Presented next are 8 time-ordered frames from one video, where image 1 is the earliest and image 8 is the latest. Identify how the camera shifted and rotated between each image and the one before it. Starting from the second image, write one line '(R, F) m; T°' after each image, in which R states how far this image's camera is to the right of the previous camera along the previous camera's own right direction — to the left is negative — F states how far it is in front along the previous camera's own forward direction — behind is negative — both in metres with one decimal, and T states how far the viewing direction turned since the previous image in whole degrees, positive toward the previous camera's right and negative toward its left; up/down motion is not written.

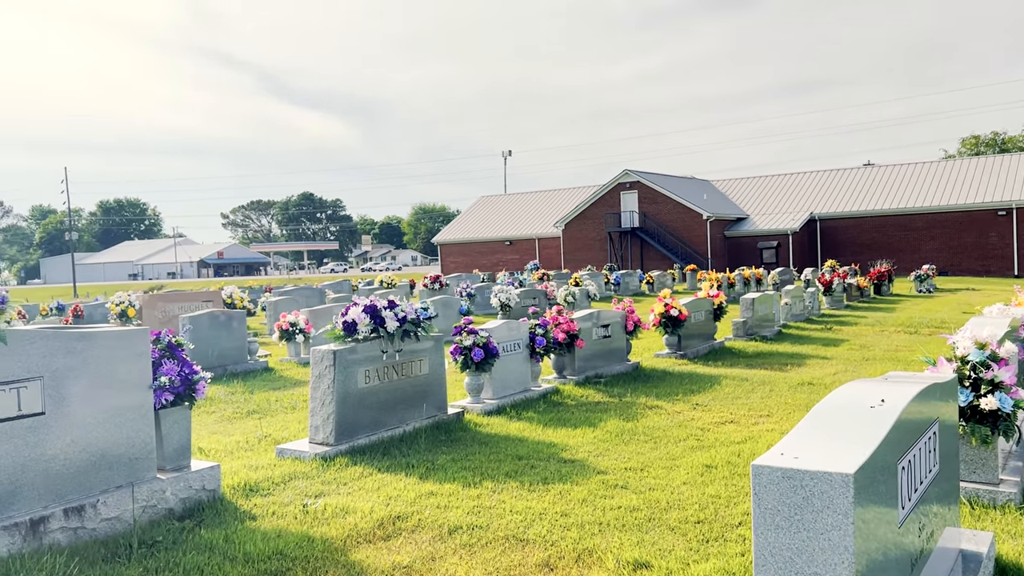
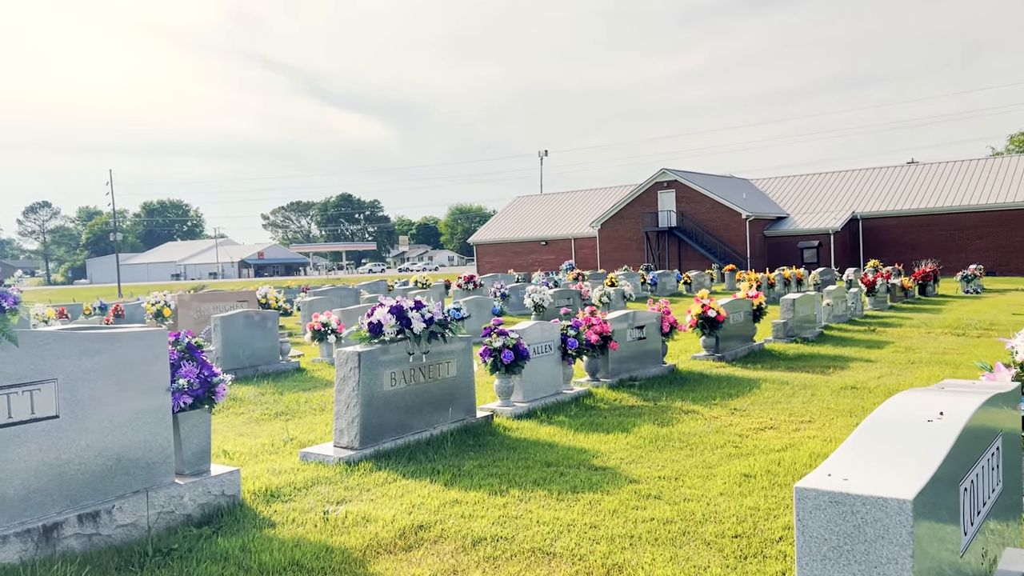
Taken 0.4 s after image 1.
(+0.1, +0.2) m; -3°
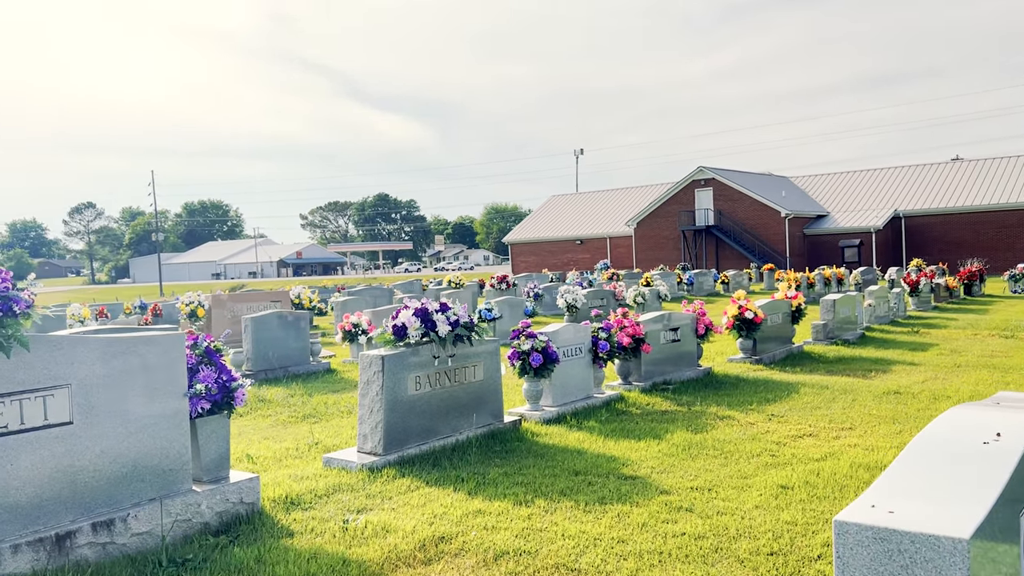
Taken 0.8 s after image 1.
(+0.1, +0.2) m; -3°
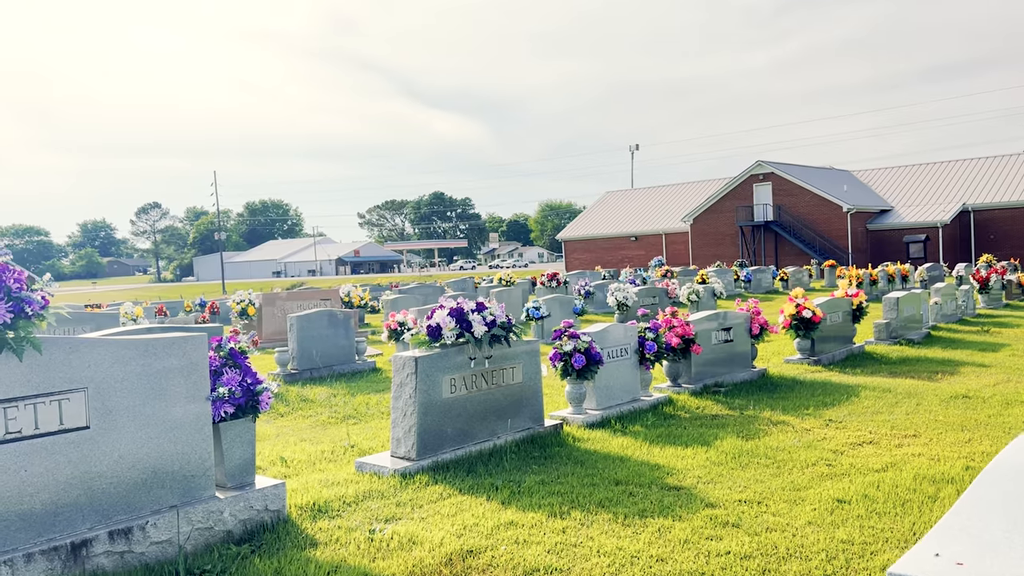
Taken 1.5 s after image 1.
(+0.1, +0.3) m; -4°
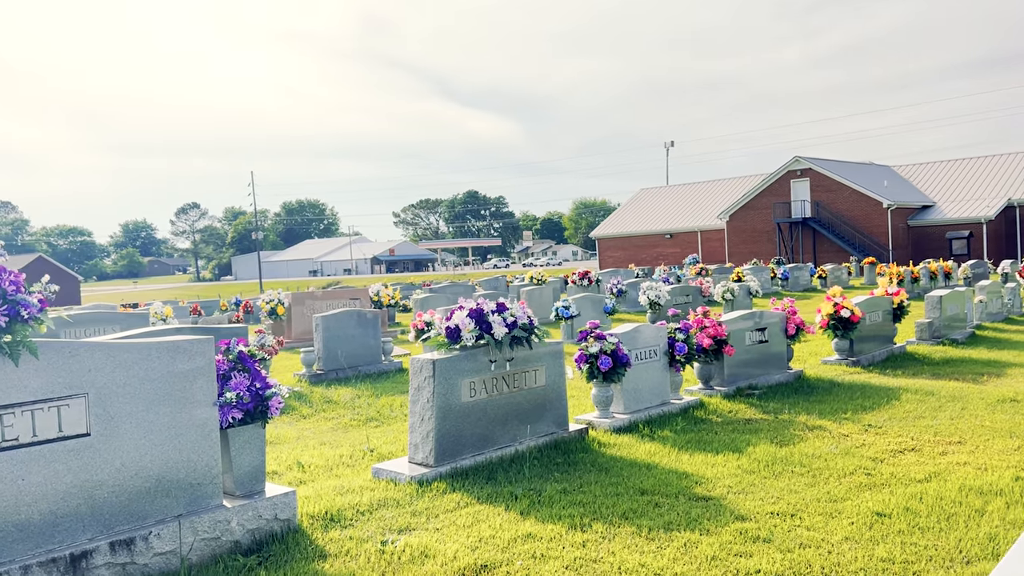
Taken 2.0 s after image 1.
(+0.1, +0.2) m; -2°
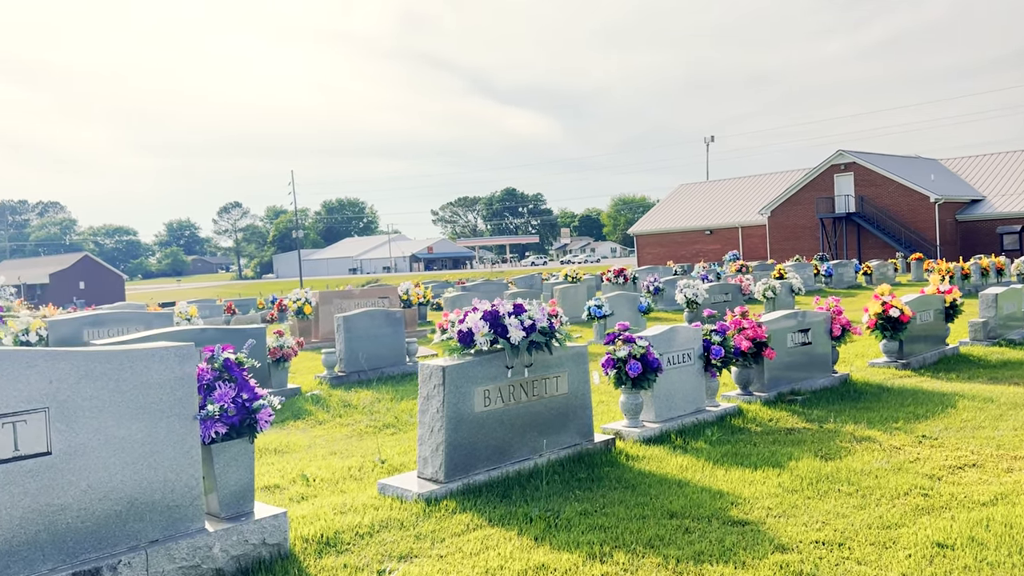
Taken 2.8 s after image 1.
(+0.2, +0.5) m; -3°
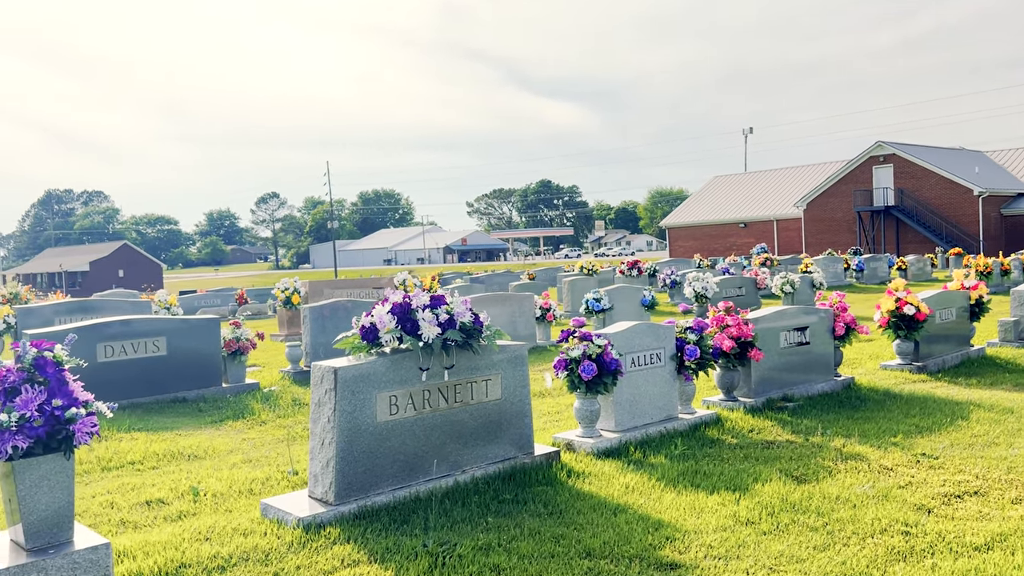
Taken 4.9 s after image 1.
(+0.8, +0.9) m; -2°
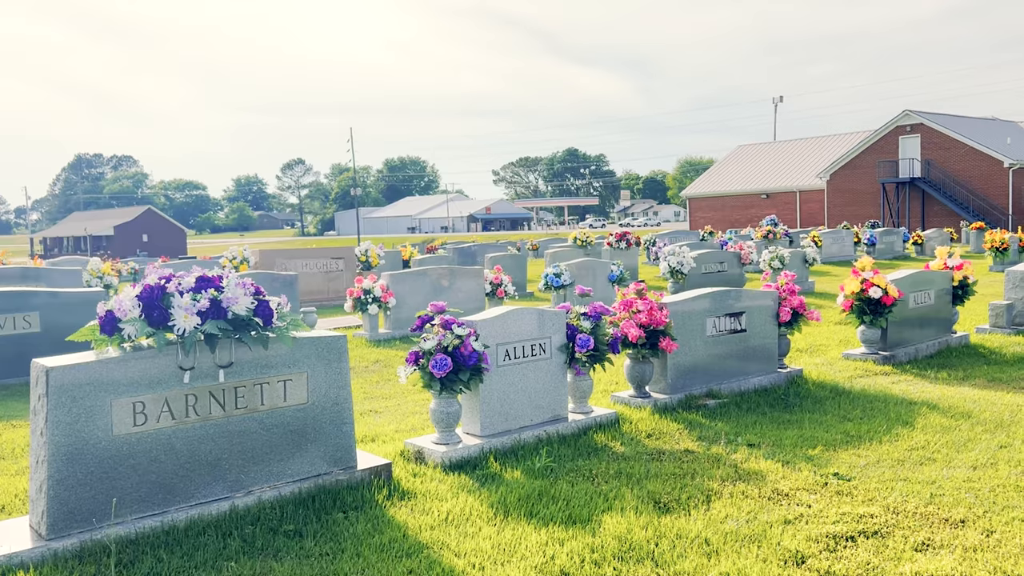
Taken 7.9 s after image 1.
(+1.4, +1.1) m; -2°
